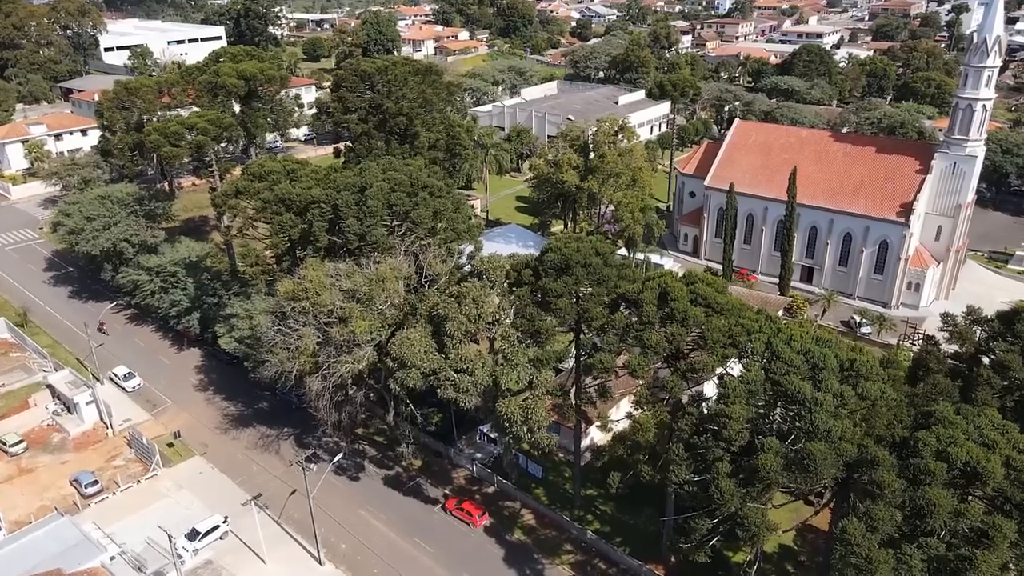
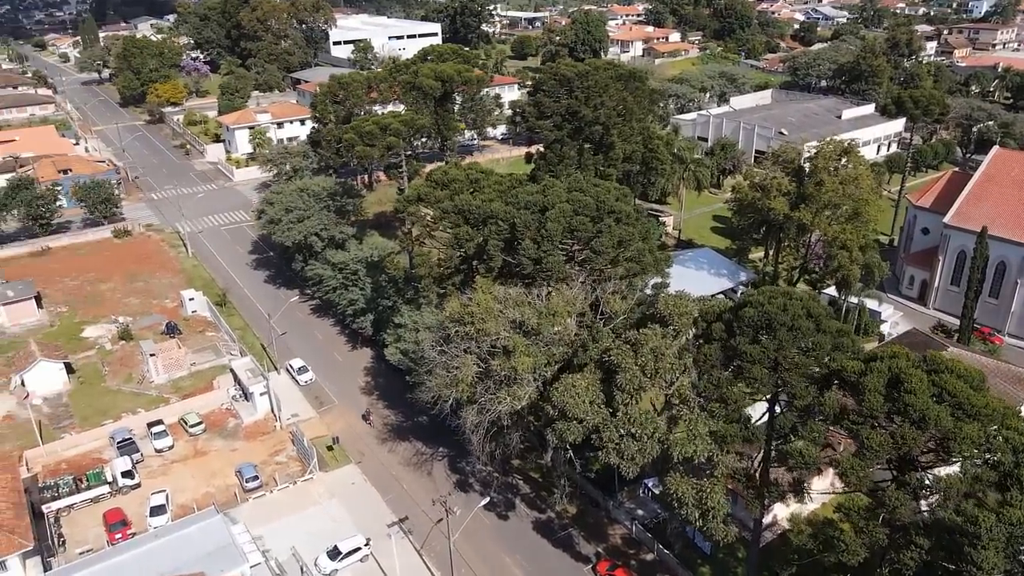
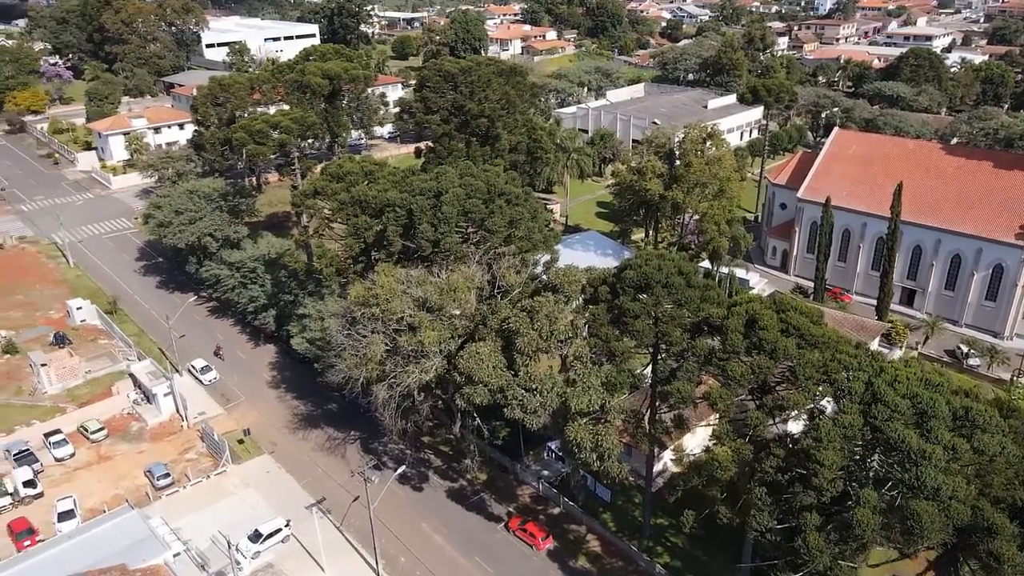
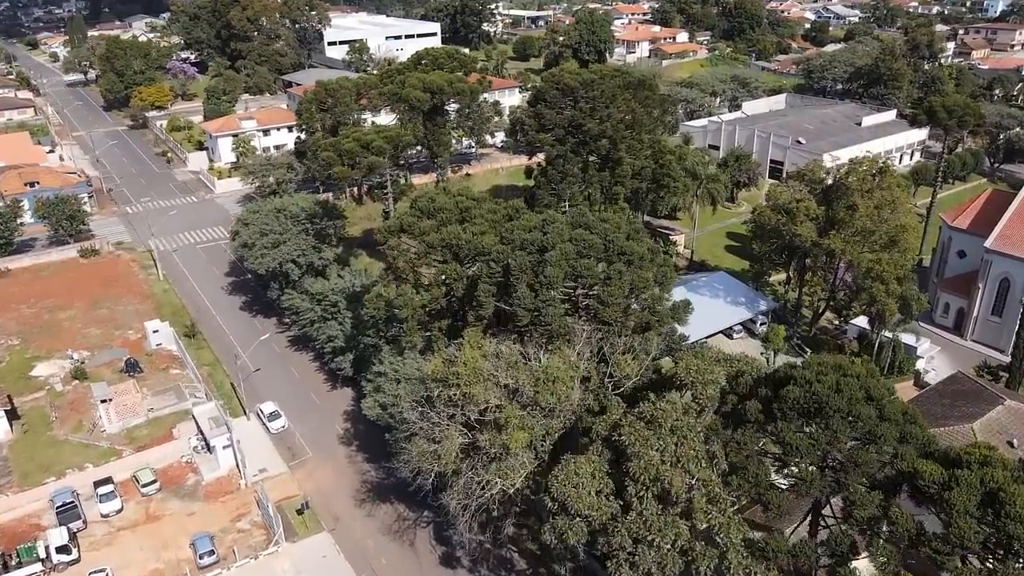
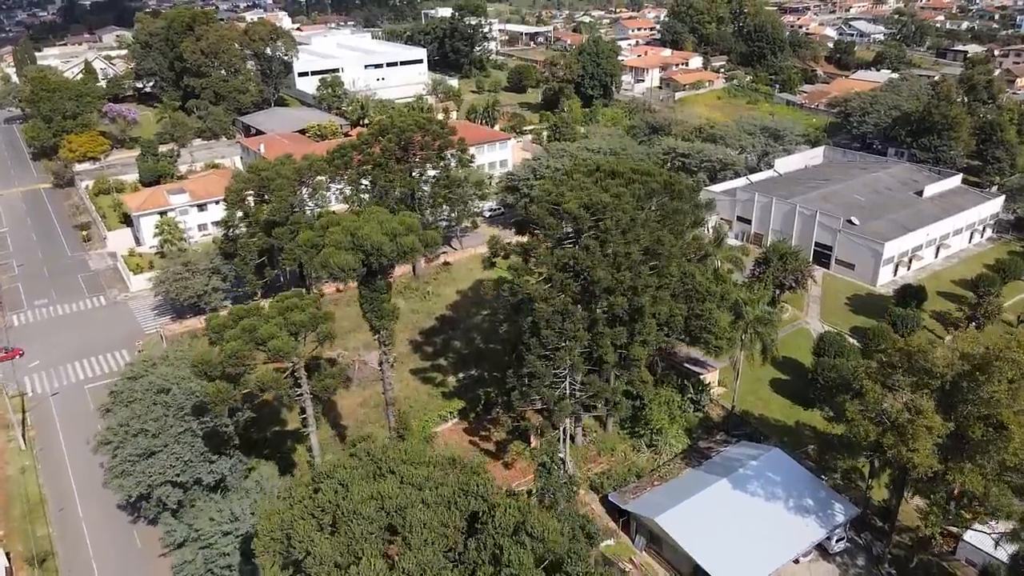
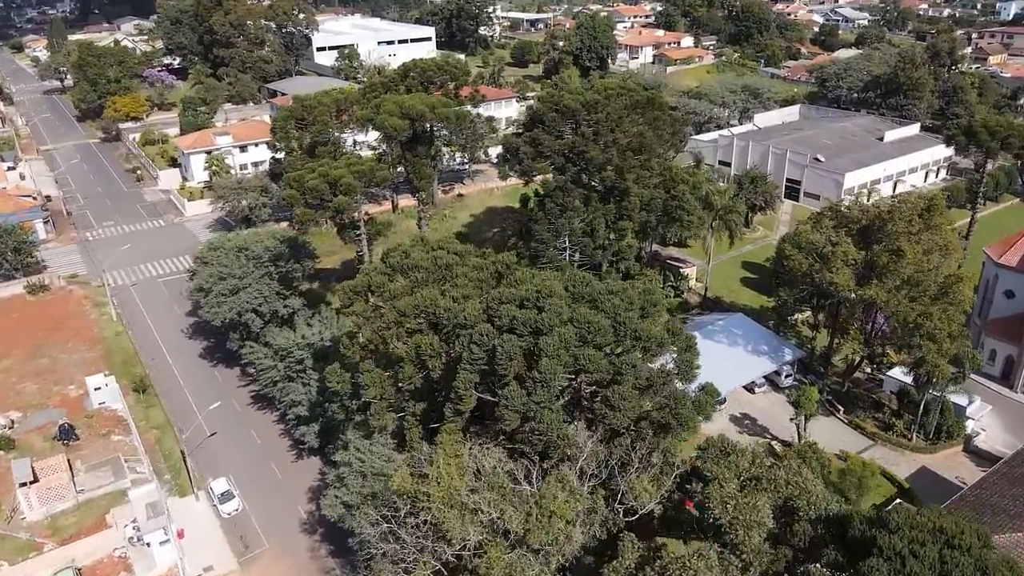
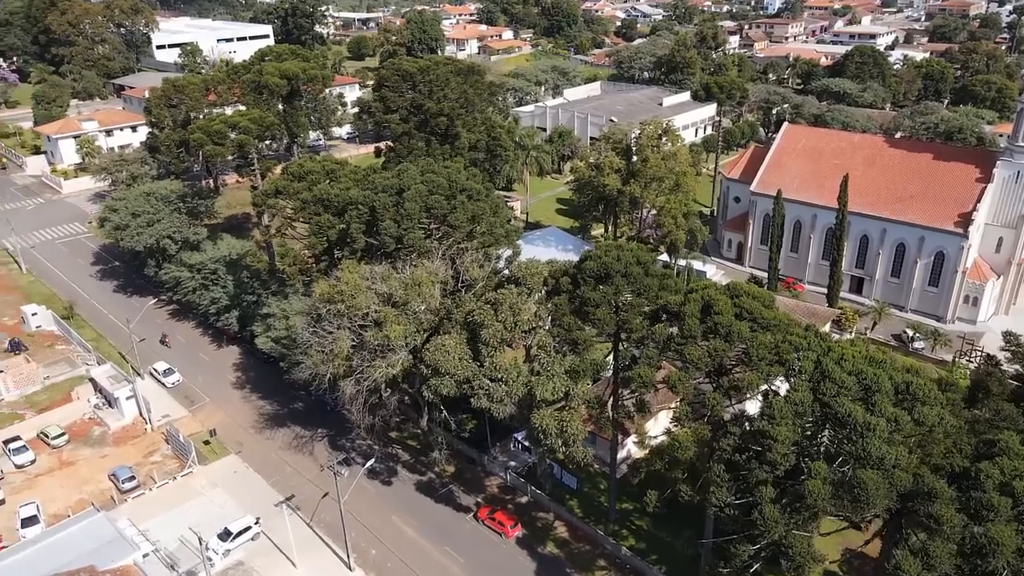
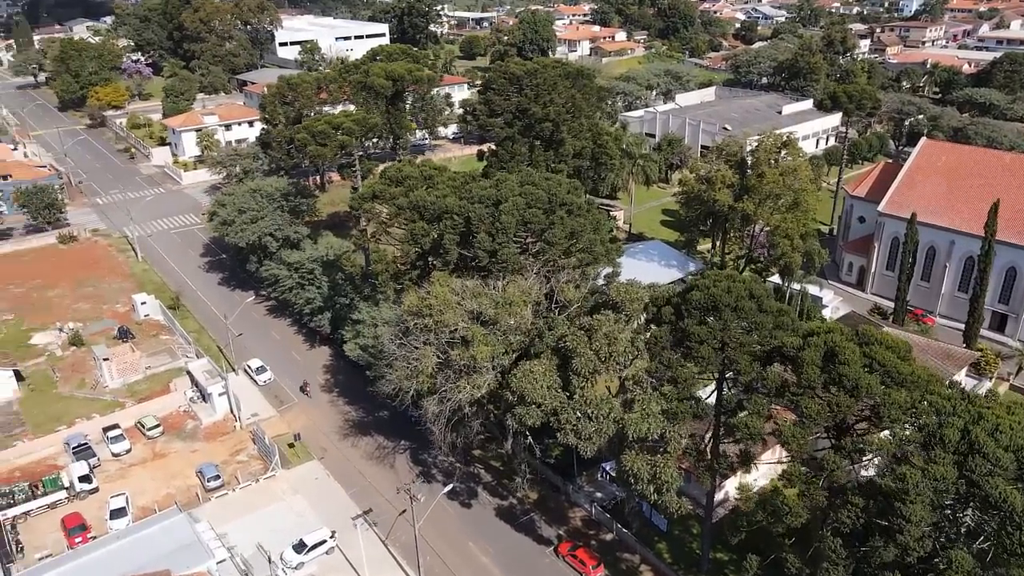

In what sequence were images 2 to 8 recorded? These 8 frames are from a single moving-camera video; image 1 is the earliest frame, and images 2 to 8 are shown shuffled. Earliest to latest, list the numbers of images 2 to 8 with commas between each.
7, 3, 8, 2, 4, 6, 5
